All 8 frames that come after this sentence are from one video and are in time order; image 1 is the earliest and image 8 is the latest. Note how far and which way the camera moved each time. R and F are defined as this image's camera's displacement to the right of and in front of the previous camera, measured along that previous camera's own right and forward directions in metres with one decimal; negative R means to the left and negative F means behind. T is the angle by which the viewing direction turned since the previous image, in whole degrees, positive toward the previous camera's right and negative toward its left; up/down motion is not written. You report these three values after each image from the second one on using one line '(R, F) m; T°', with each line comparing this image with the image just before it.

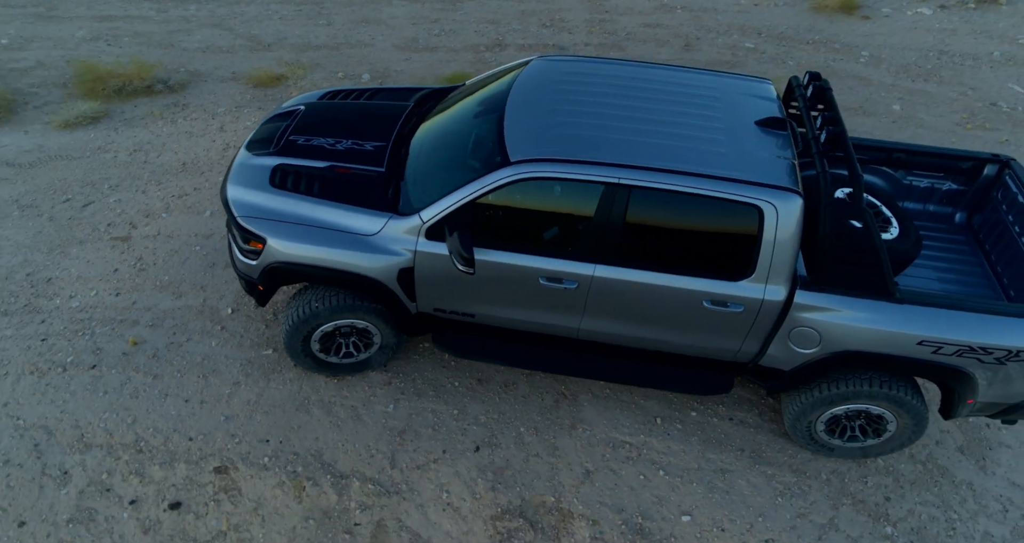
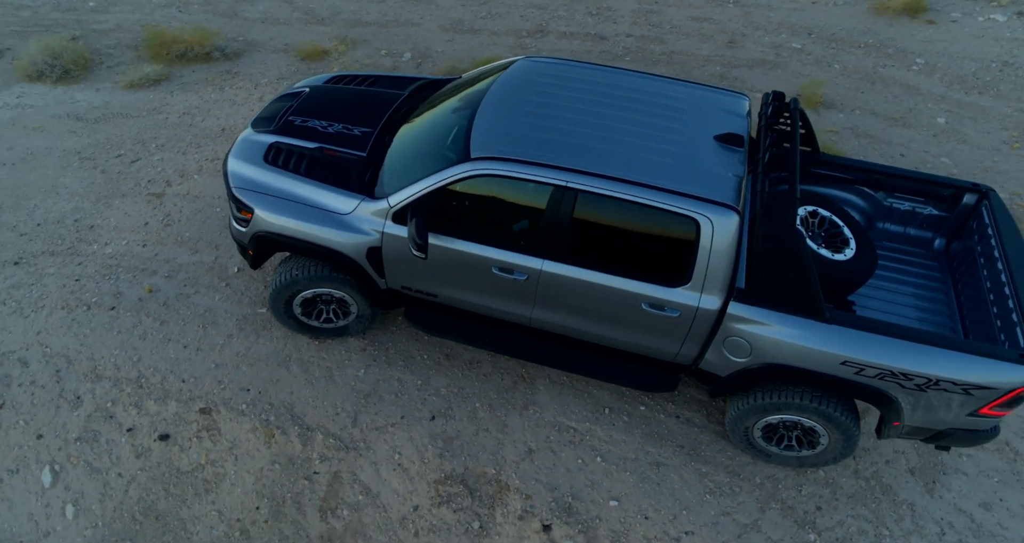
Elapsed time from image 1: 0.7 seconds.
(+0.6, -0.2) m; -5°
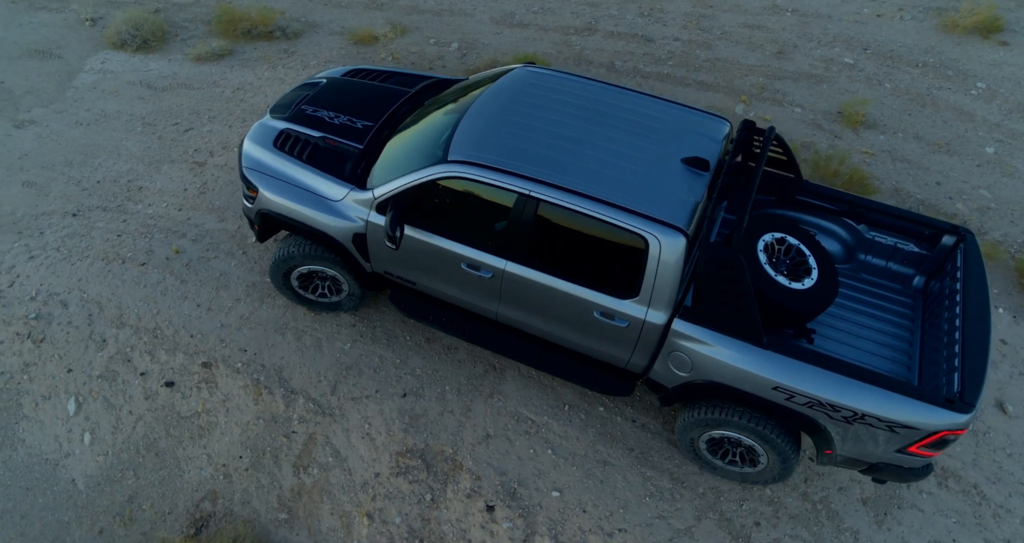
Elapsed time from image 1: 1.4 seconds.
(+0.6, -0.2) m; -5°
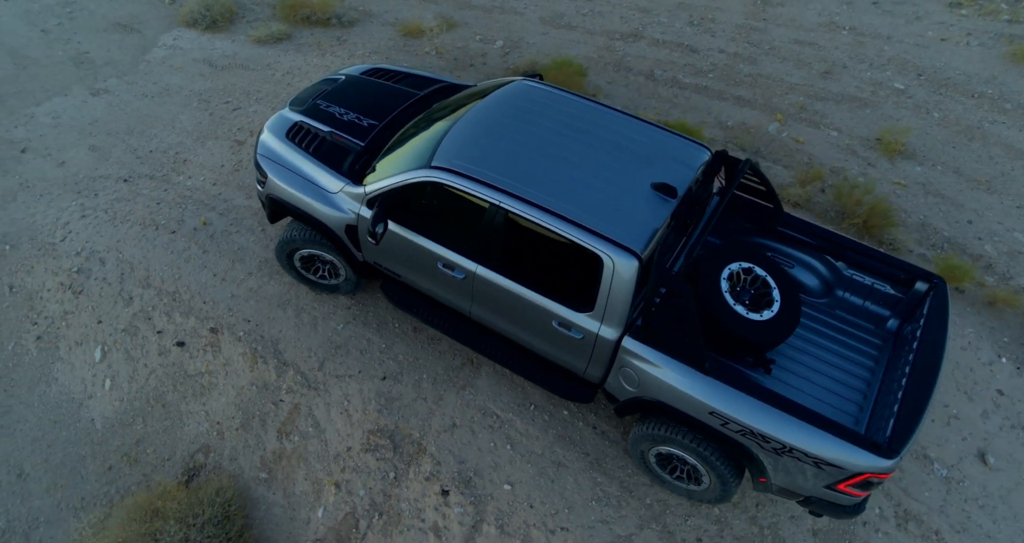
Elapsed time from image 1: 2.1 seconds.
(+0.6, -0.2) m; -5°
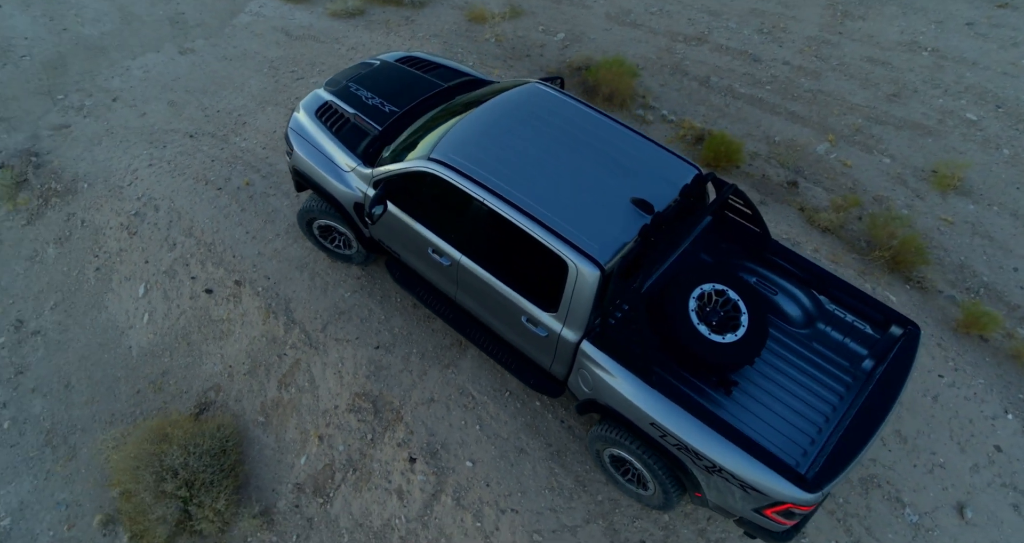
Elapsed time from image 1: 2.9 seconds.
(+0.6, -0.2) m; -6°
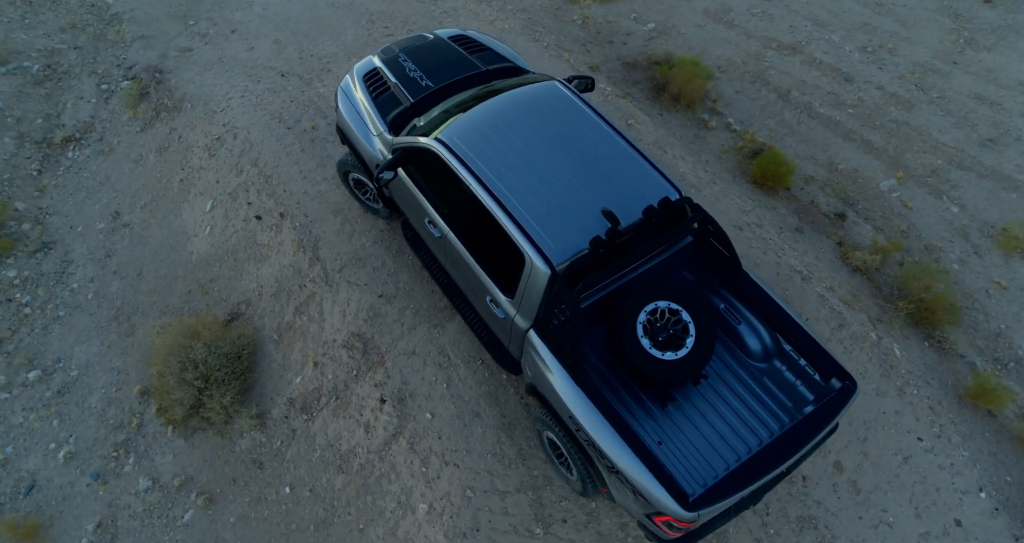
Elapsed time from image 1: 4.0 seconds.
(+0.9, -0.3) m; -8°
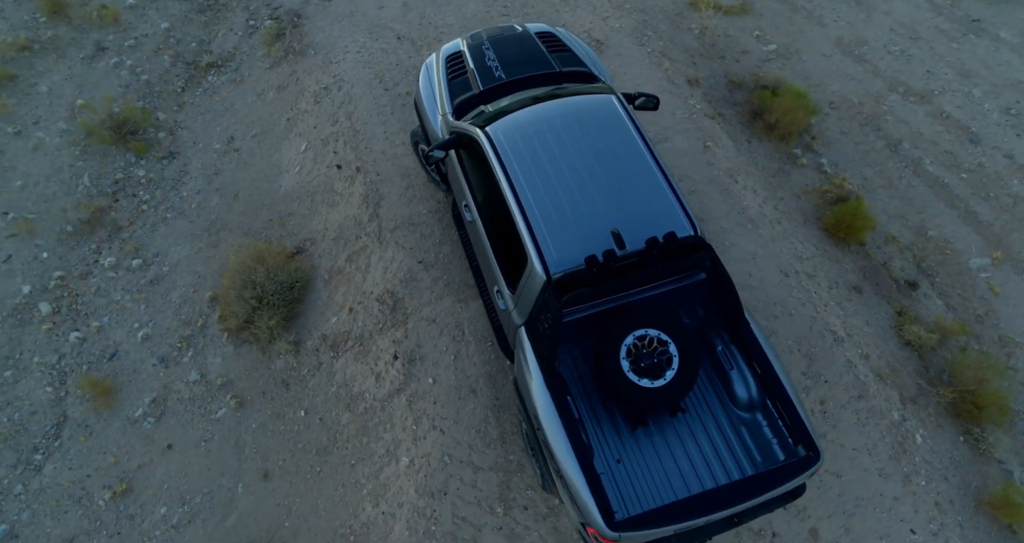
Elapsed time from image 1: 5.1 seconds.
(+0.7, -0.2) m; -9°
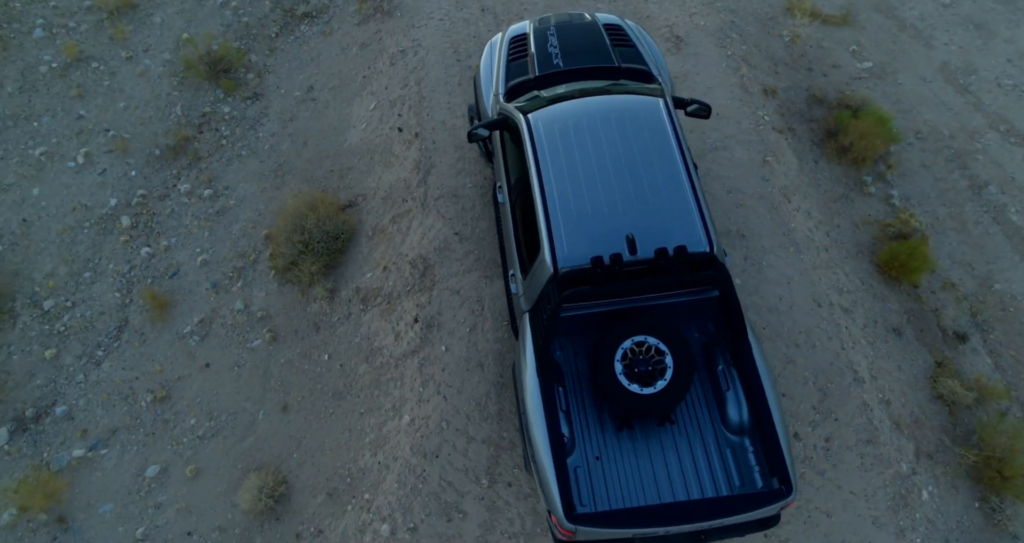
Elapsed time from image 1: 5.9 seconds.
(+0.4, -0.1) m; -6°
